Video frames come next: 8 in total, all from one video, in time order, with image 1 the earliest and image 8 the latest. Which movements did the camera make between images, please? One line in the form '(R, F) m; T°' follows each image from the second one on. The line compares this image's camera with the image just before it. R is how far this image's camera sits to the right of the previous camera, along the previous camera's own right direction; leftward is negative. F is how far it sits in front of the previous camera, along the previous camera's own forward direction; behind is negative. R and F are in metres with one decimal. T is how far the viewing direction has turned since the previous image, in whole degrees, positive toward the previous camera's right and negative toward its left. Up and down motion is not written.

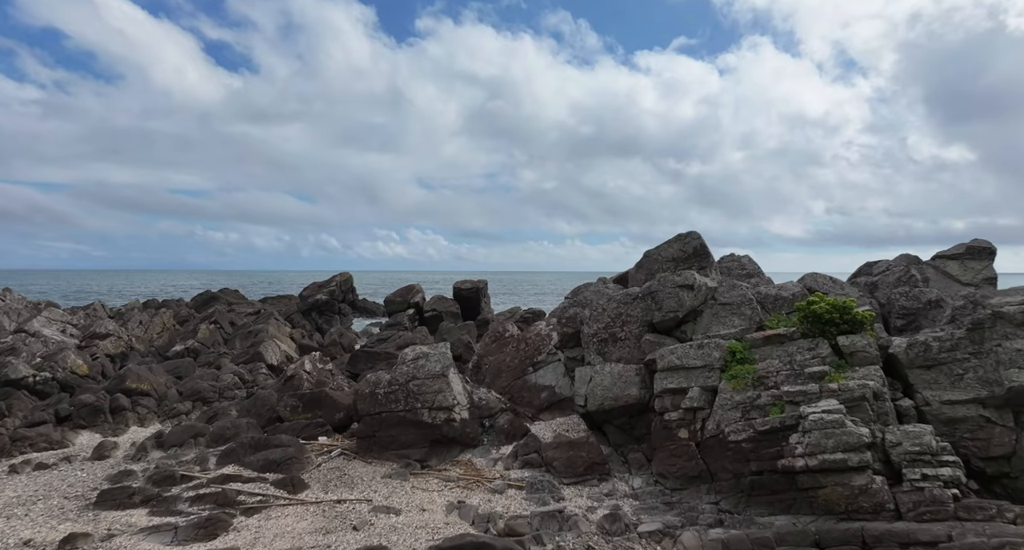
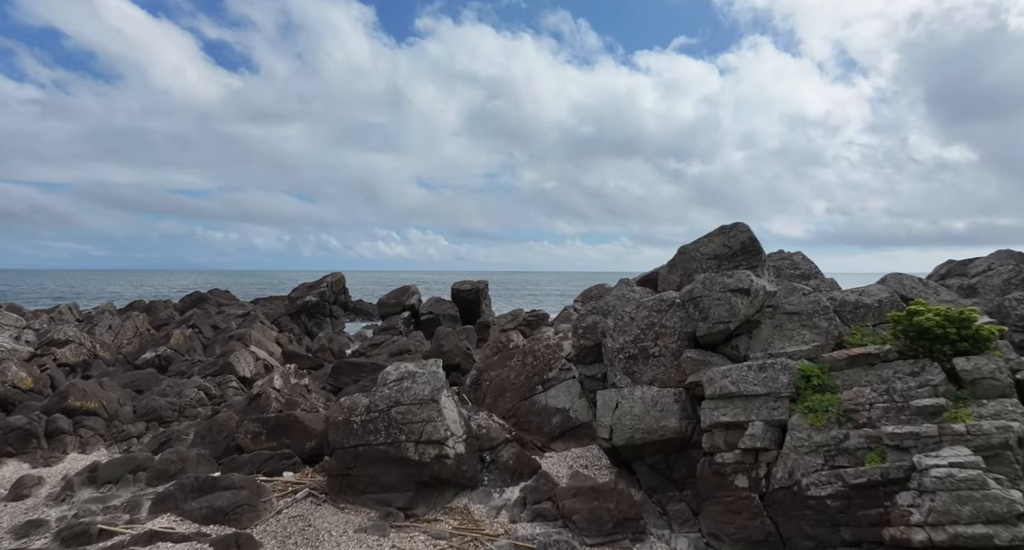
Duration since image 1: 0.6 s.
(-0.1, +2.0) m; 0°
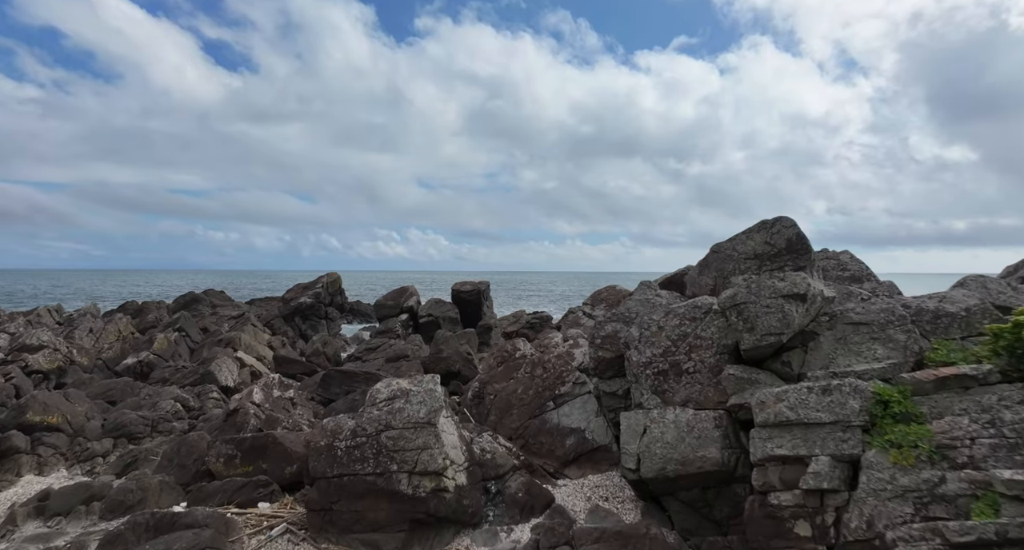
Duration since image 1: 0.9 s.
(-0.1, +1.2) m; 0°
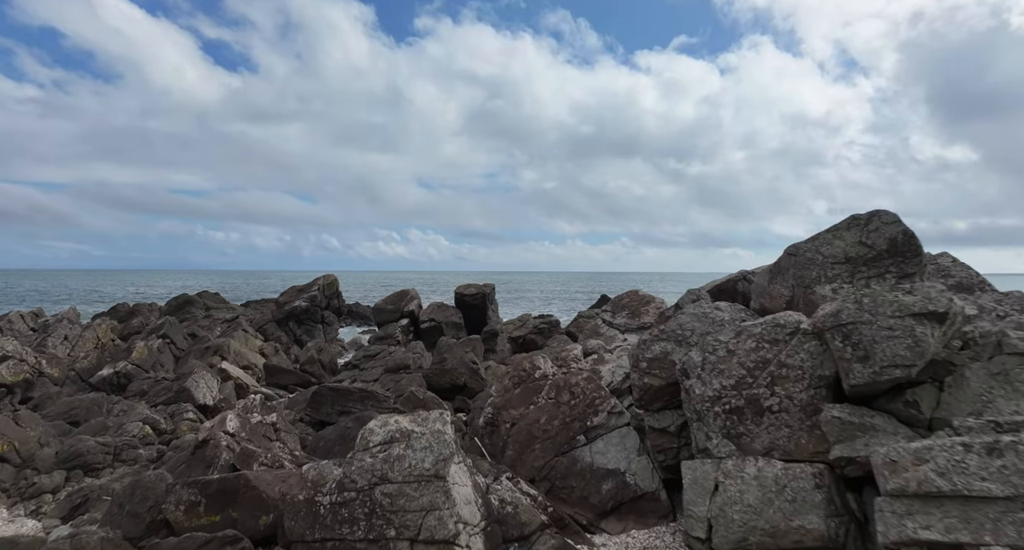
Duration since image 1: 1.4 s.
(-0.3, +1.6) m; 0°
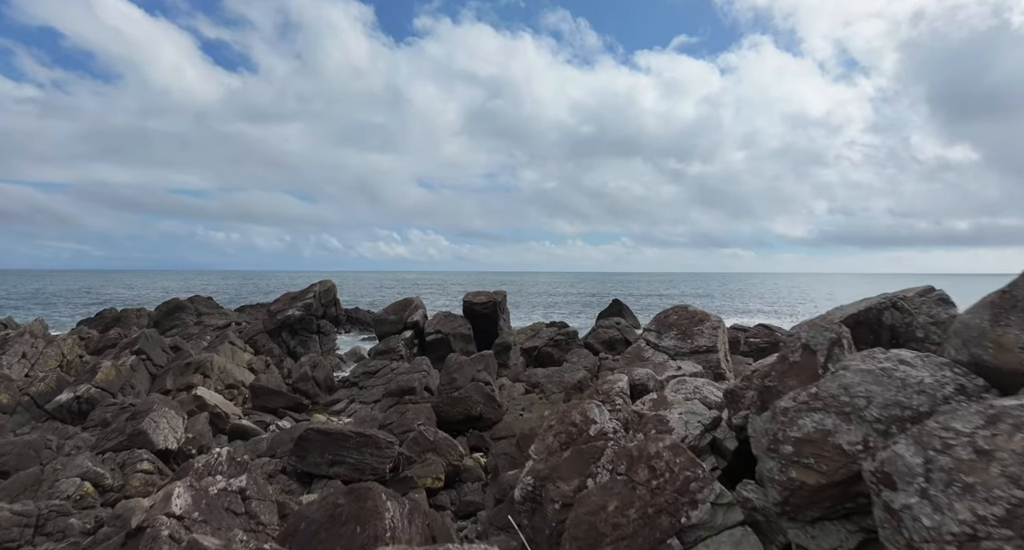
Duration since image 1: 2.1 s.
(-0.6, +2.4) m; 0°
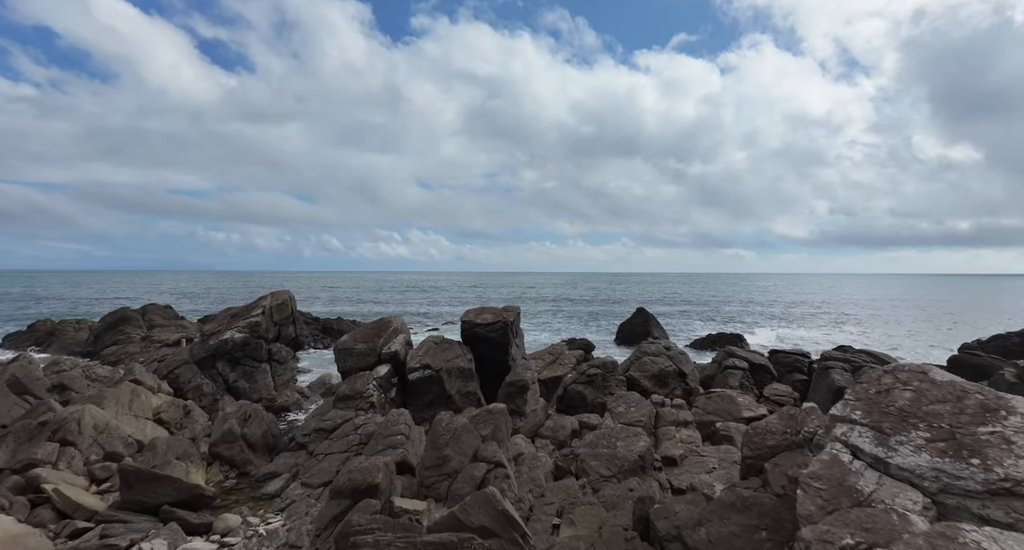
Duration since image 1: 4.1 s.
(-0.5, +7.0) m; 0°
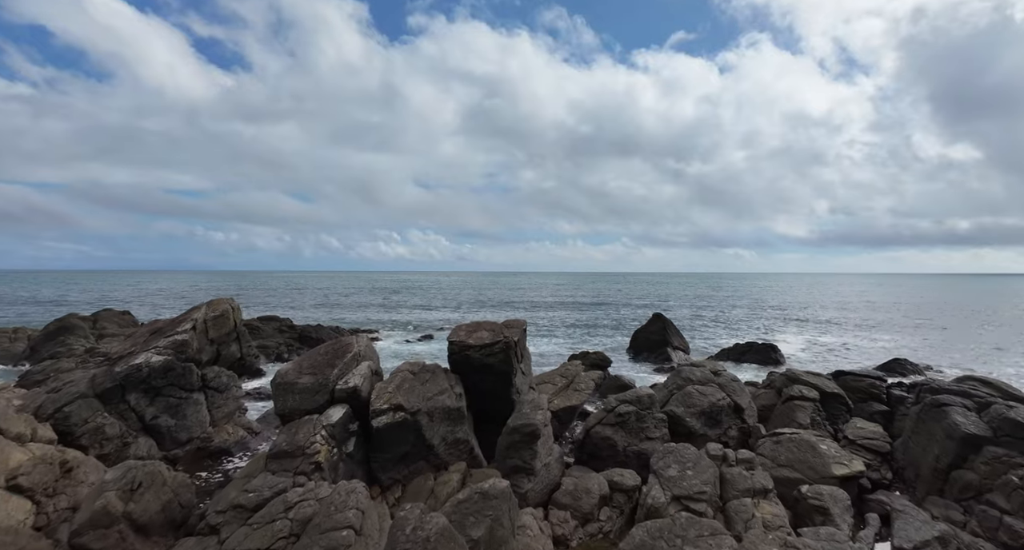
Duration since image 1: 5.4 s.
(-0.1, +4.9) m; 0°
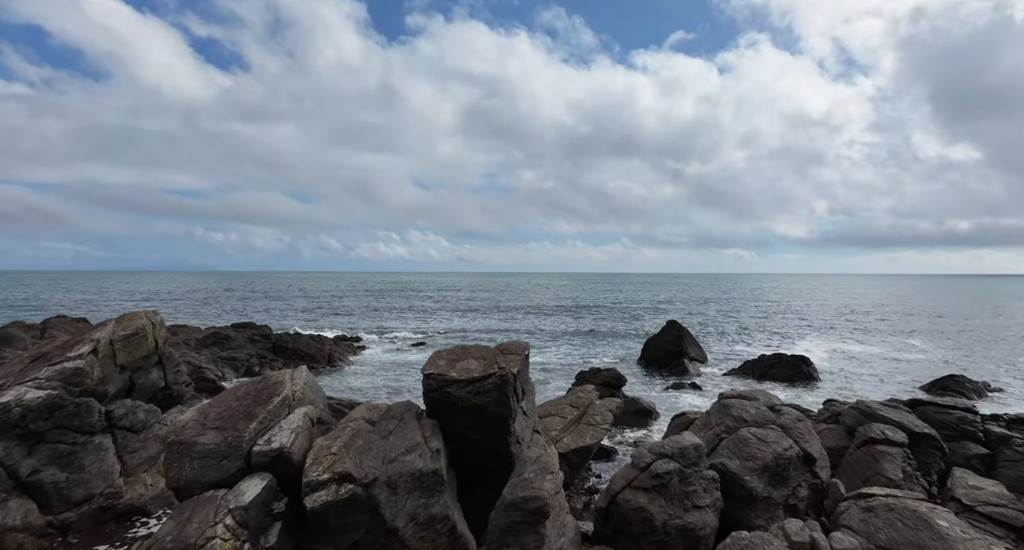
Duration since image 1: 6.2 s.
(0.0, +3.9) m; 0°
